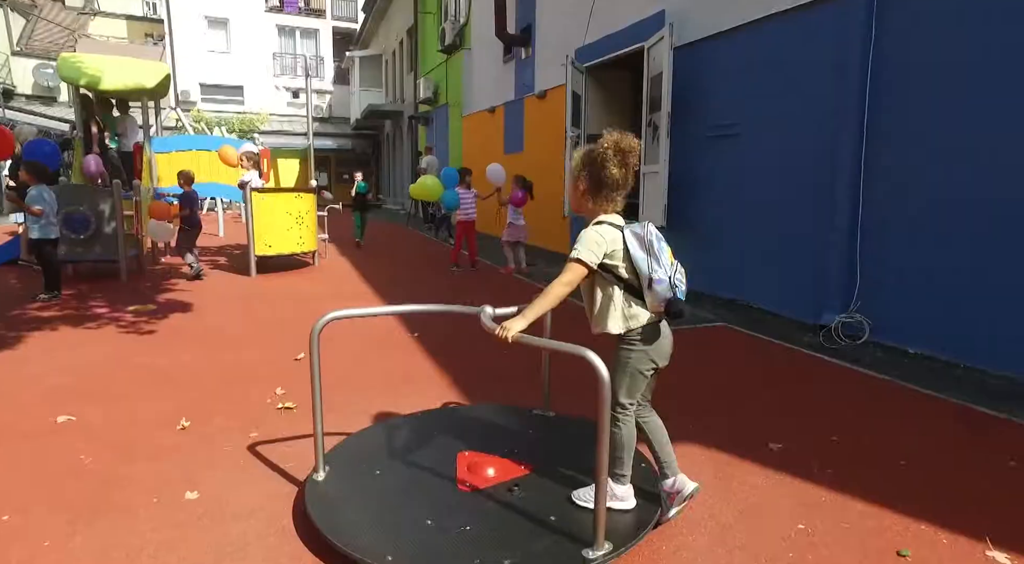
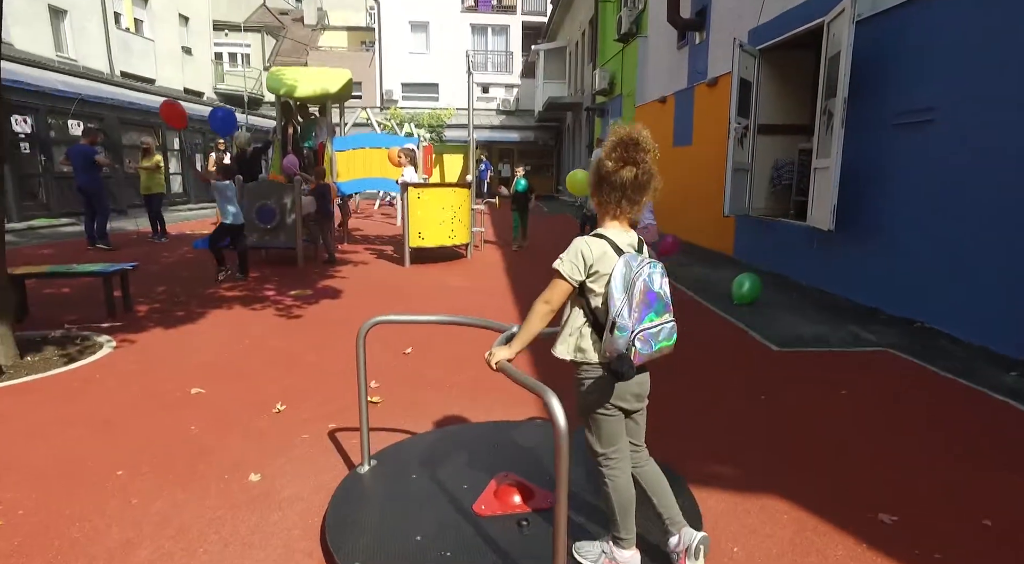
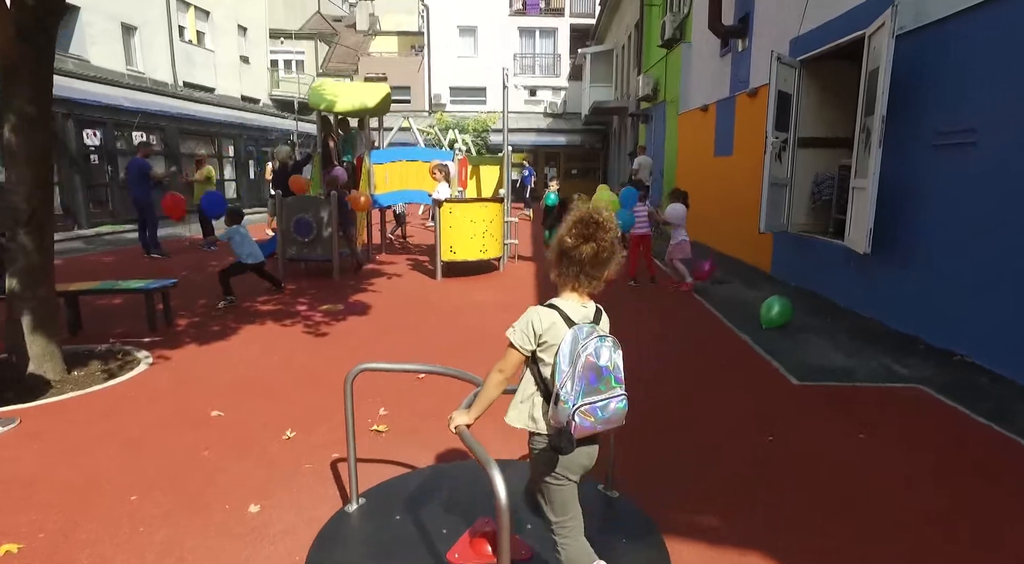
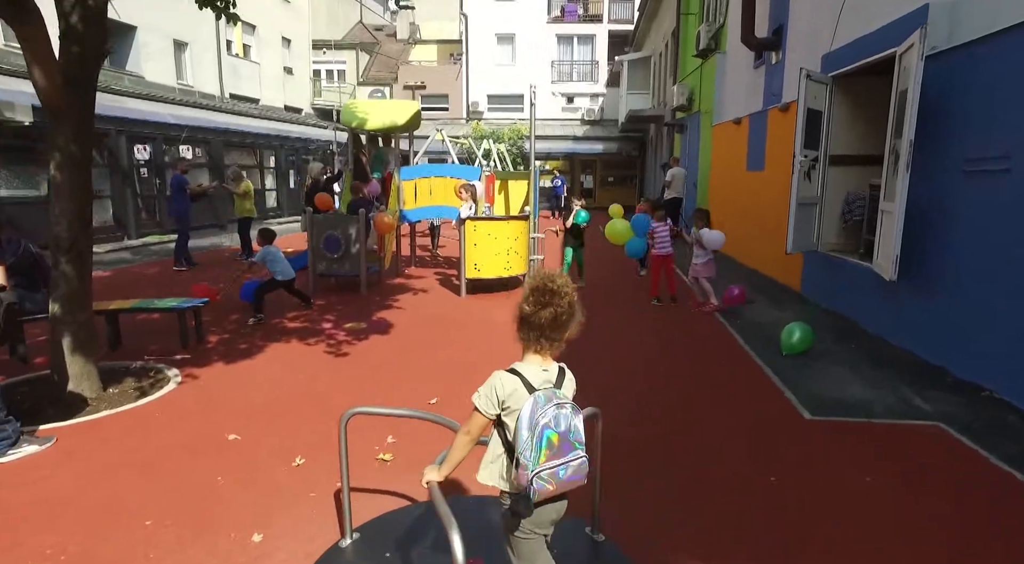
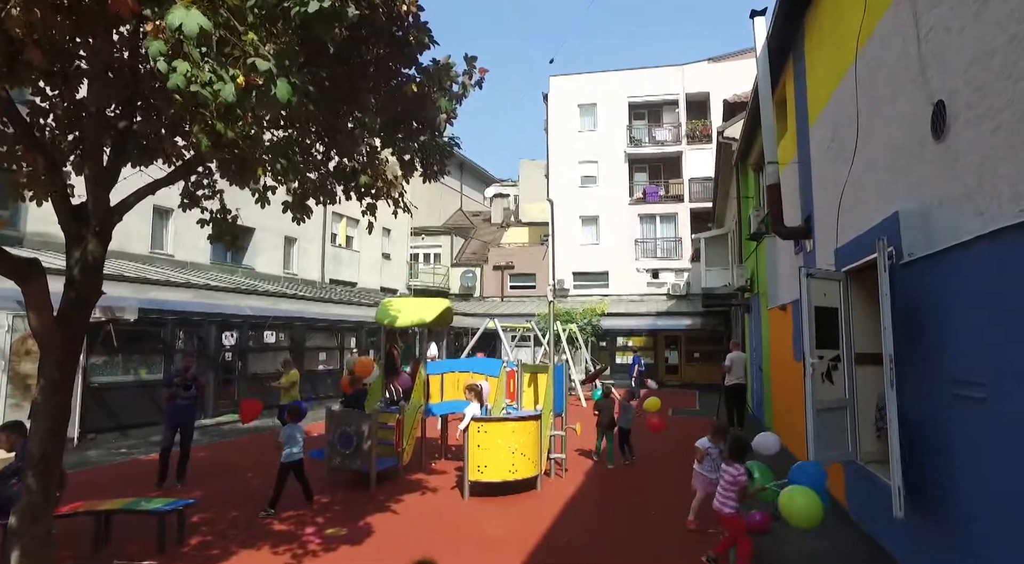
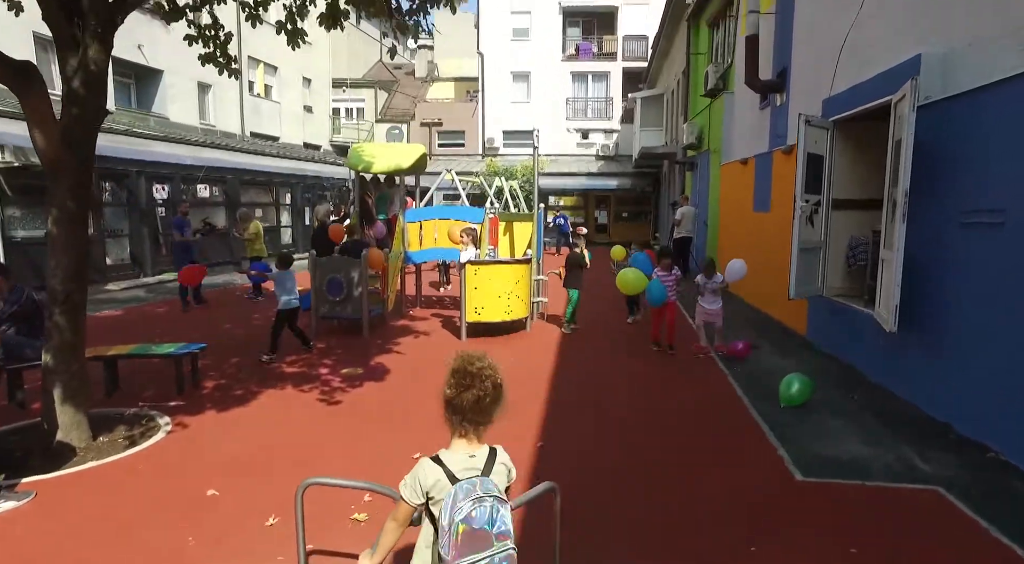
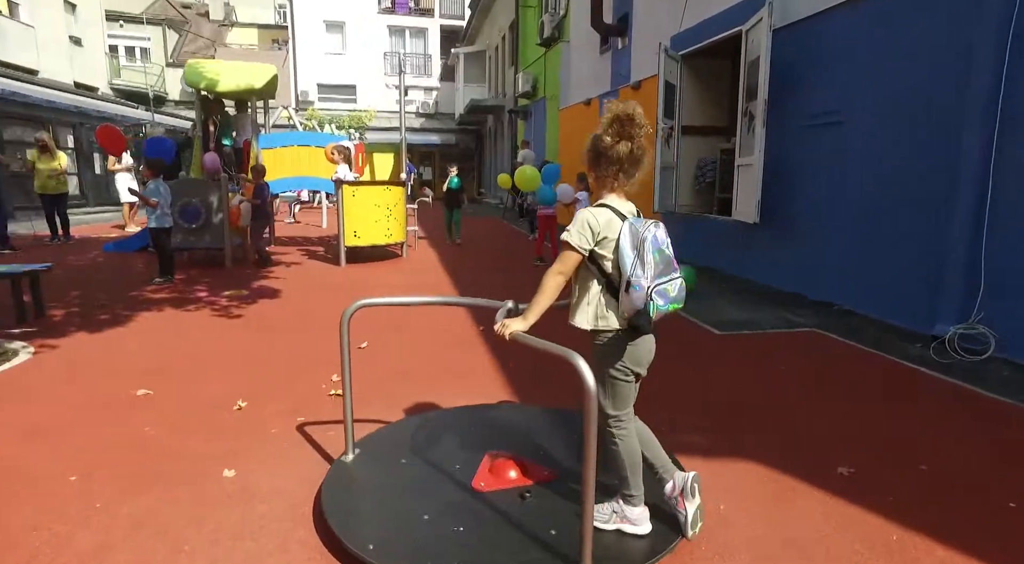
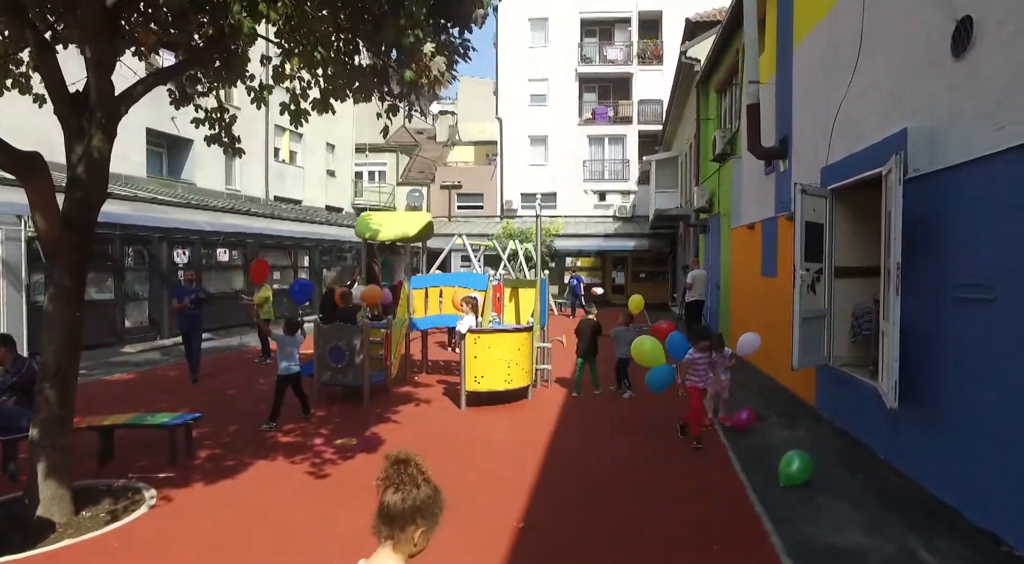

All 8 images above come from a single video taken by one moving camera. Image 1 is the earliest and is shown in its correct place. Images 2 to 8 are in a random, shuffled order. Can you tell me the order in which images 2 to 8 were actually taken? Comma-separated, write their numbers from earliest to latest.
7, 2, 3, 4, 6, 8, 5
